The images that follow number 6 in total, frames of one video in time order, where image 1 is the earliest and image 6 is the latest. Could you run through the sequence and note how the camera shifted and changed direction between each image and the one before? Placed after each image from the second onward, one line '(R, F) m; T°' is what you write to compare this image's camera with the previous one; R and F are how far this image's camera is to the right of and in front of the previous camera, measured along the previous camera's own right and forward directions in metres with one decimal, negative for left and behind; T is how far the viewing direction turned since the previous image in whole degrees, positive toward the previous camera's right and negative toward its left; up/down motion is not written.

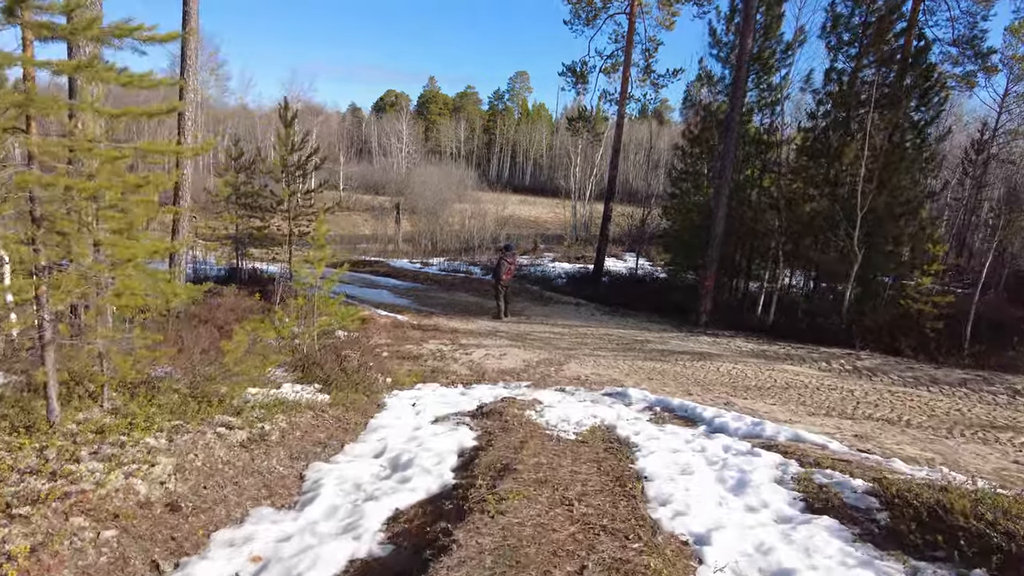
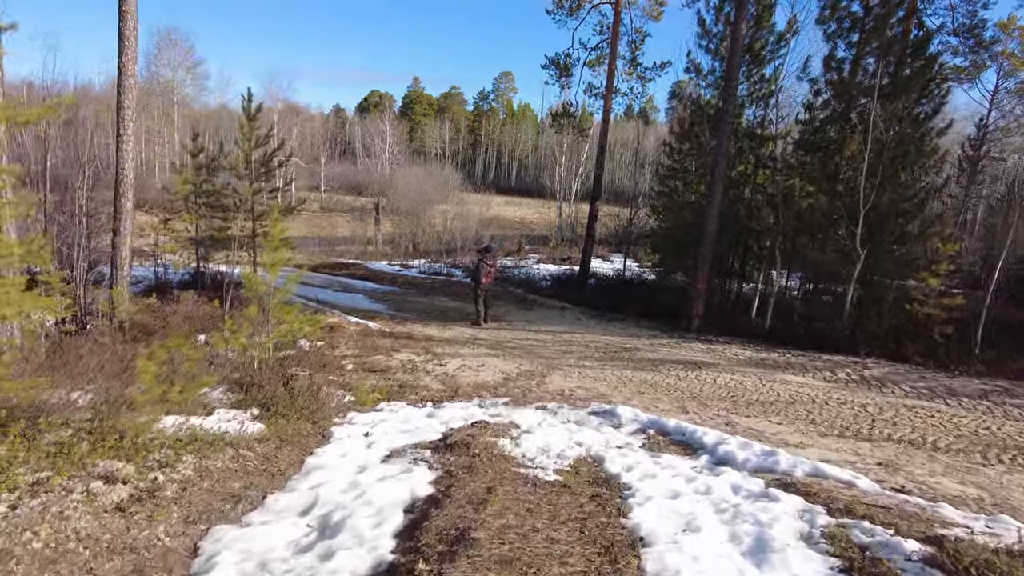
(+0.1, +0.9) m; +1°
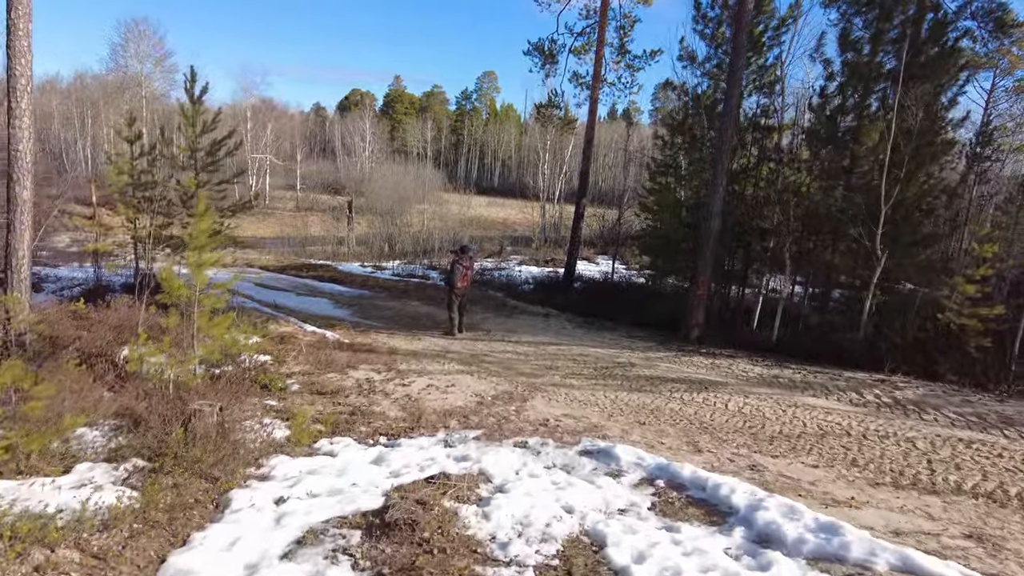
(+0.1, +1.4) m; +1°
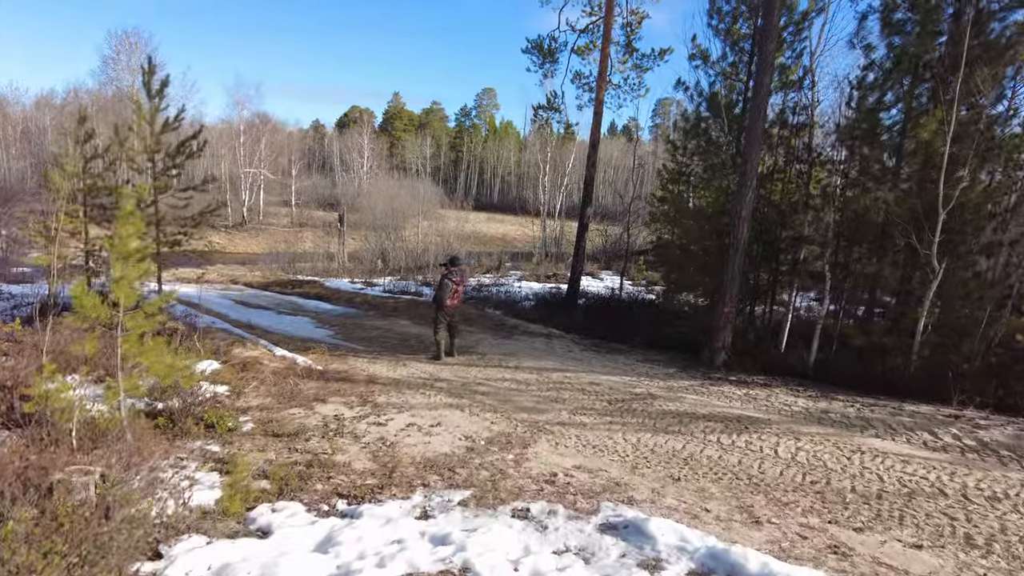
(0.0, +1.4) m; 0°
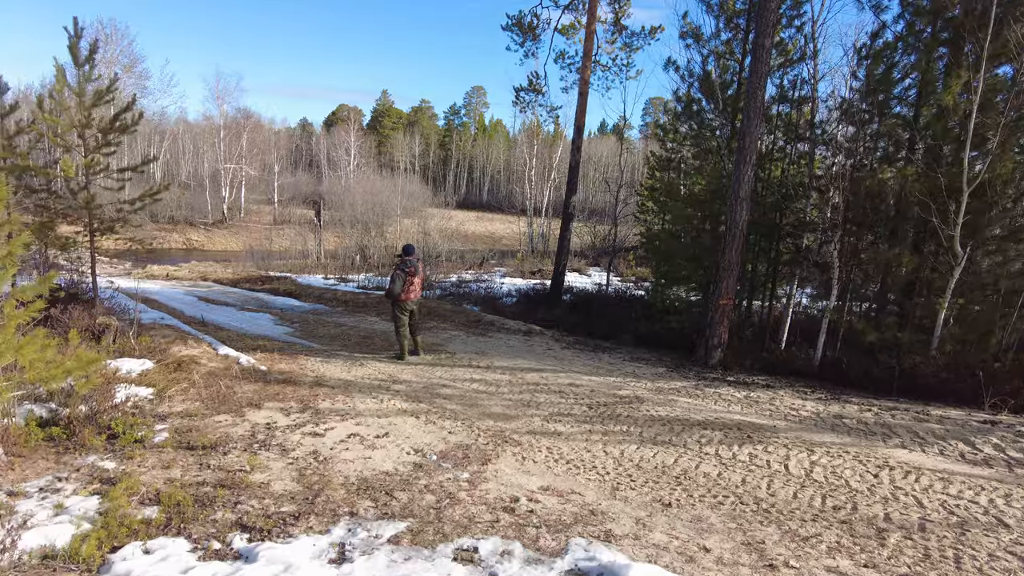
(+0.3, +1.1) m; +1°
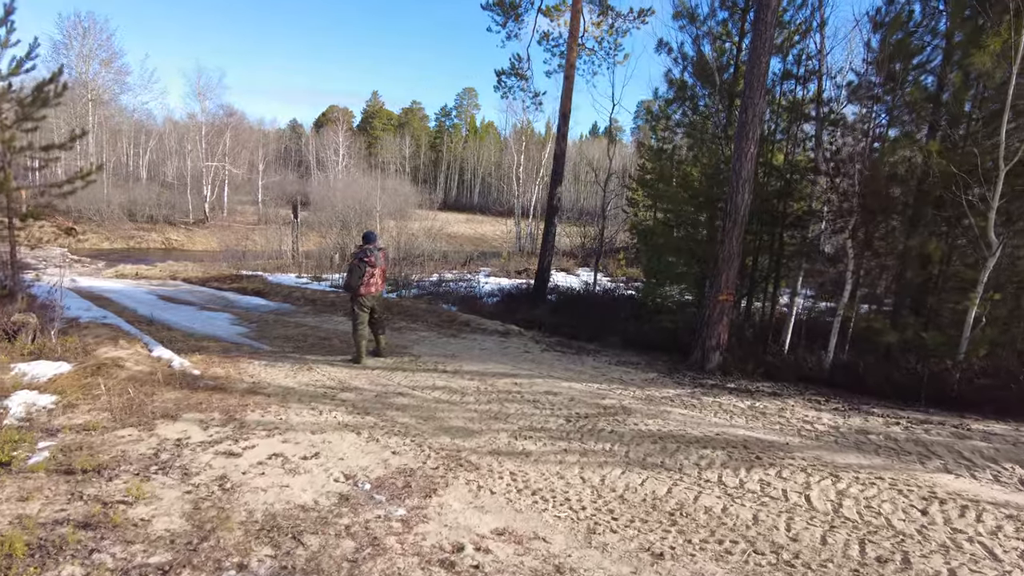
(+0.2, +1.0) m; +1°
